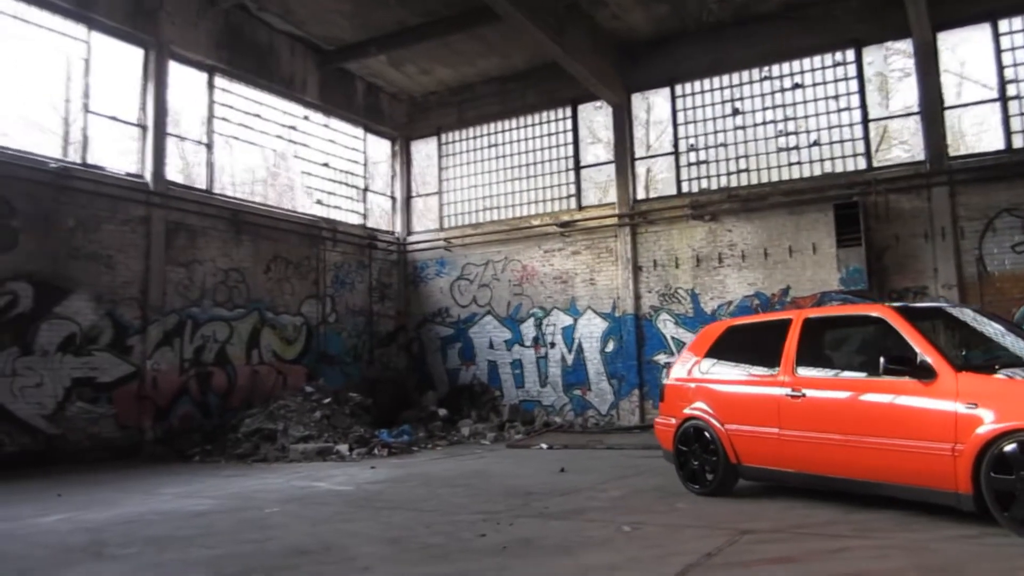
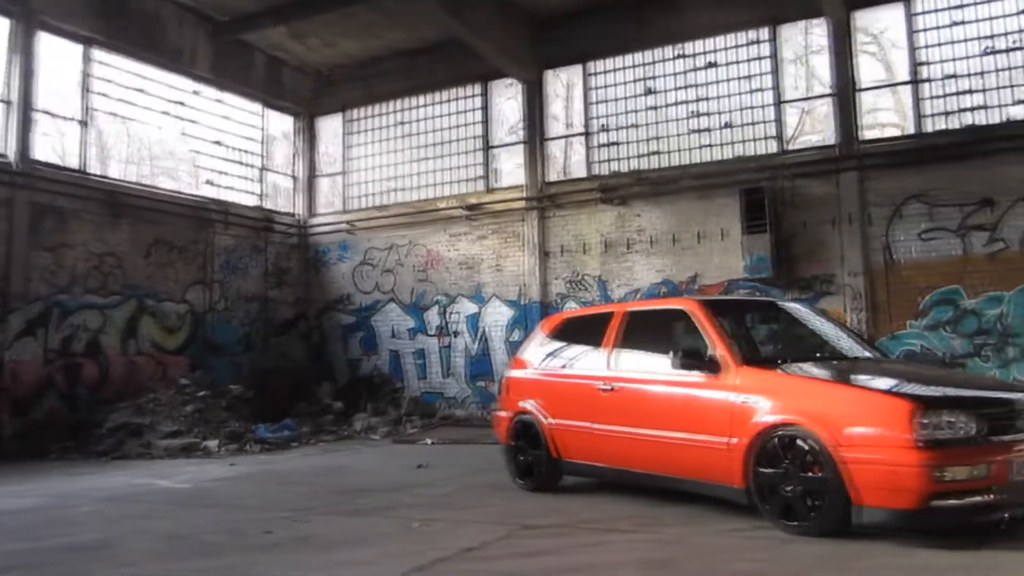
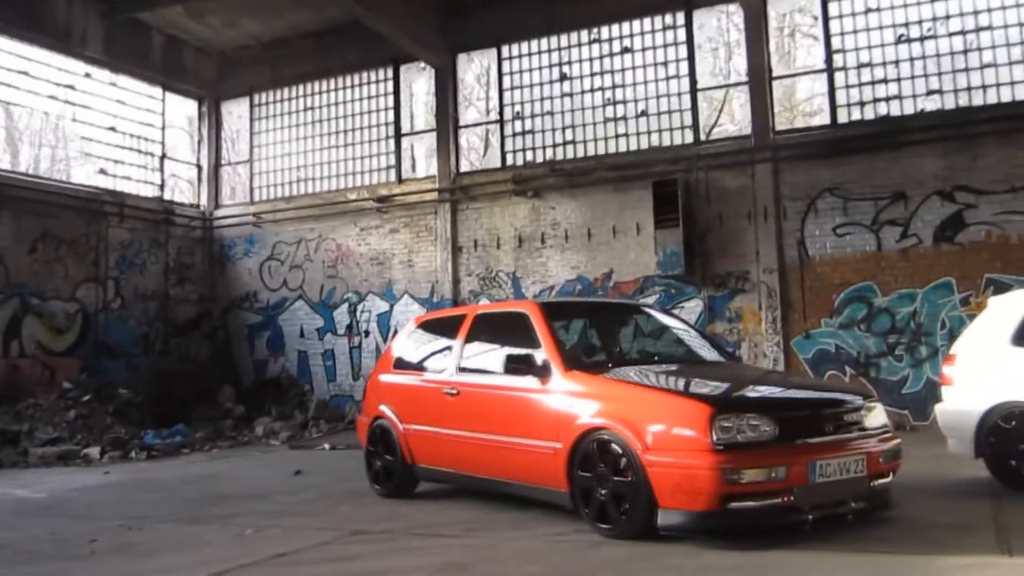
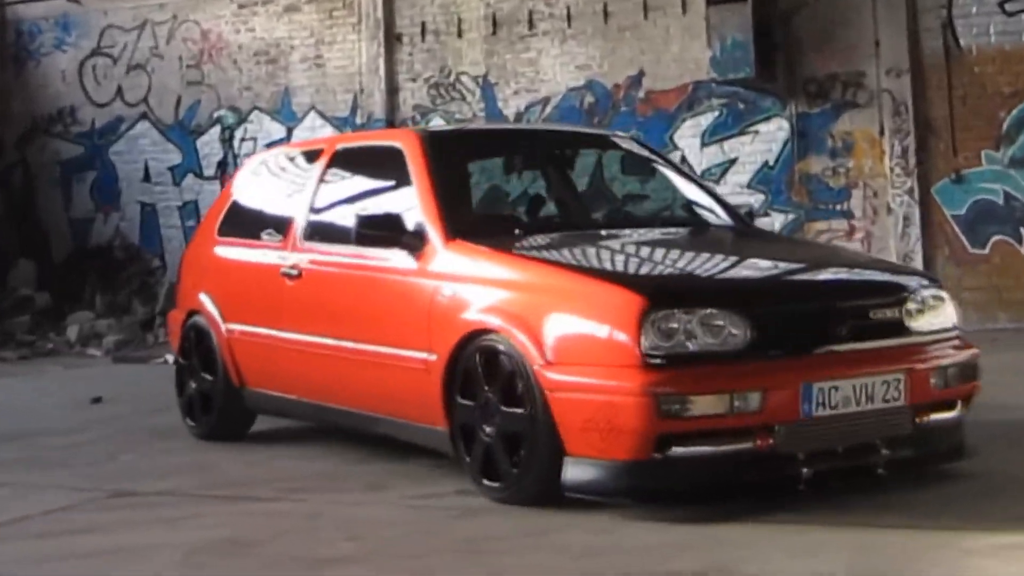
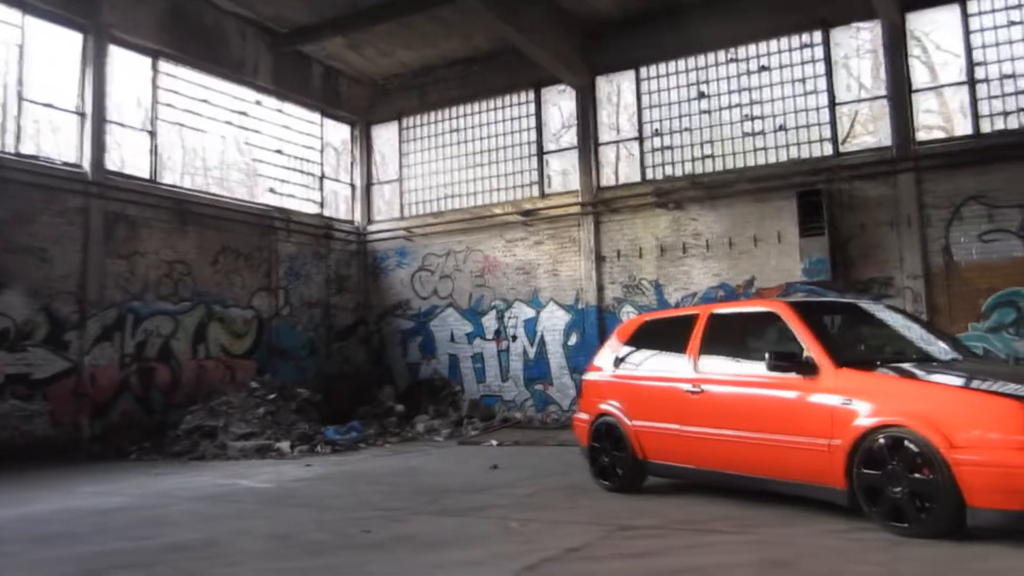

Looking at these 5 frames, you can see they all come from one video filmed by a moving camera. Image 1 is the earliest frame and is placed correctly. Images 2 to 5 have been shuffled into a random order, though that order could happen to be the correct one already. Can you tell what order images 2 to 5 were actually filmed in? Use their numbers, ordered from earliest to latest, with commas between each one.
5, 2, 3, 4
